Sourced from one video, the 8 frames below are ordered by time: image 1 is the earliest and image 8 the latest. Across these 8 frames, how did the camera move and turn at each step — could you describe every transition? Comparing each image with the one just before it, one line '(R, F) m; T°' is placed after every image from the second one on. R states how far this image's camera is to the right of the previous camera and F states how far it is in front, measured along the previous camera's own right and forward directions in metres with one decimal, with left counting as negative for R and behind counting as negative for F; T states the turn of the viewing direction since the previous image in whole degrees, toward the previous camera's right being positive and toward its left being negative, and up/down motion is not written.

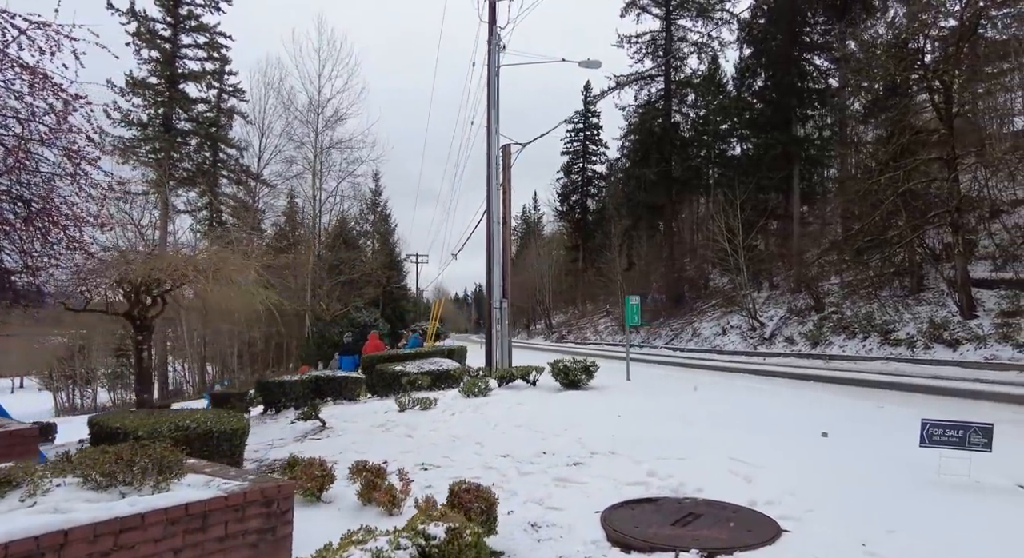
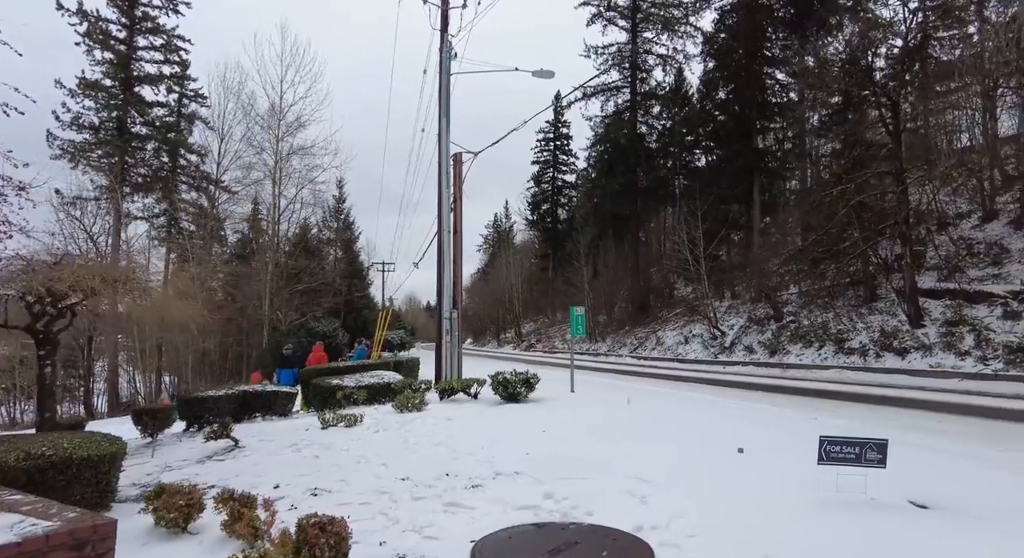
(+0.5, +0.1) m; +3°
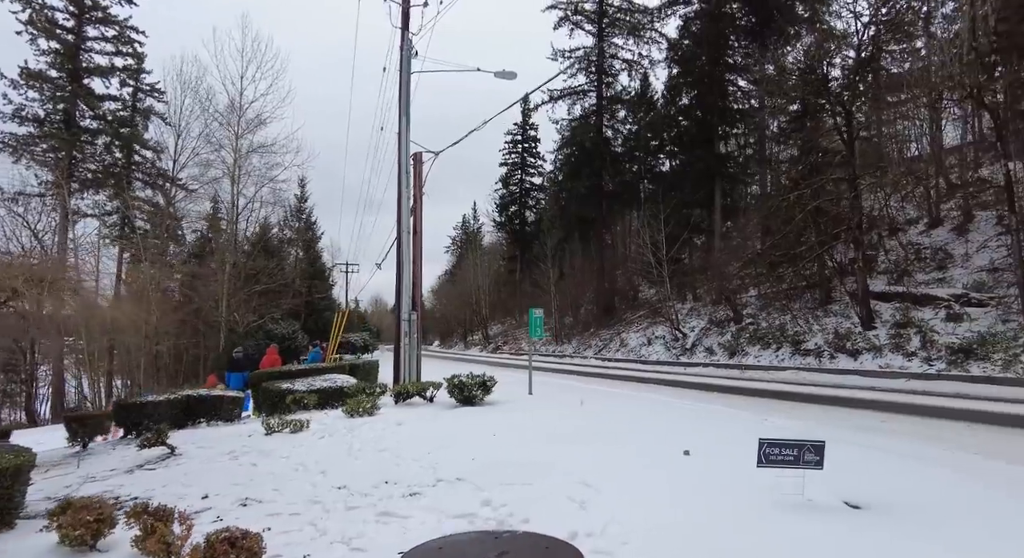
(+0.2, +0.1) m; +3°
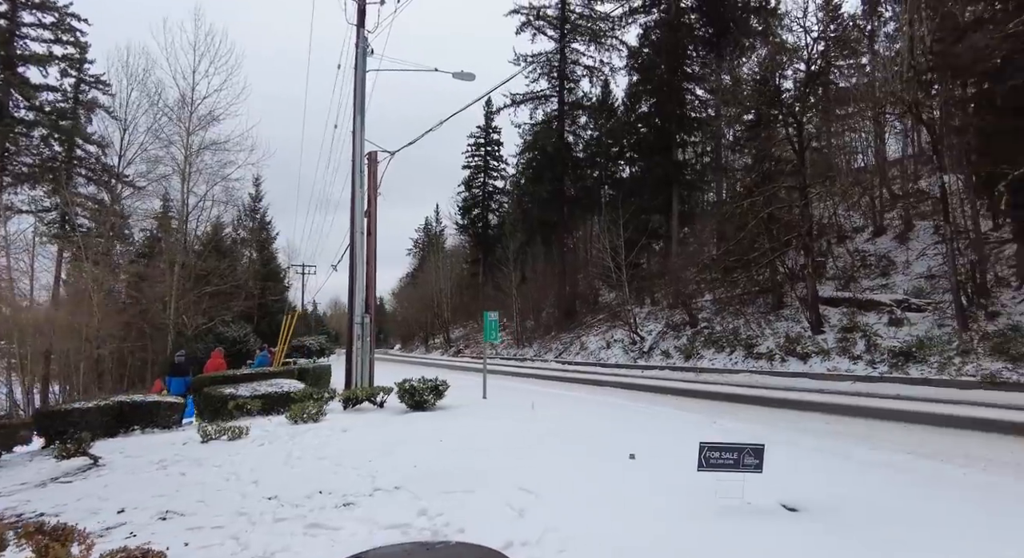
(+0.1, +0.1) m; +3°
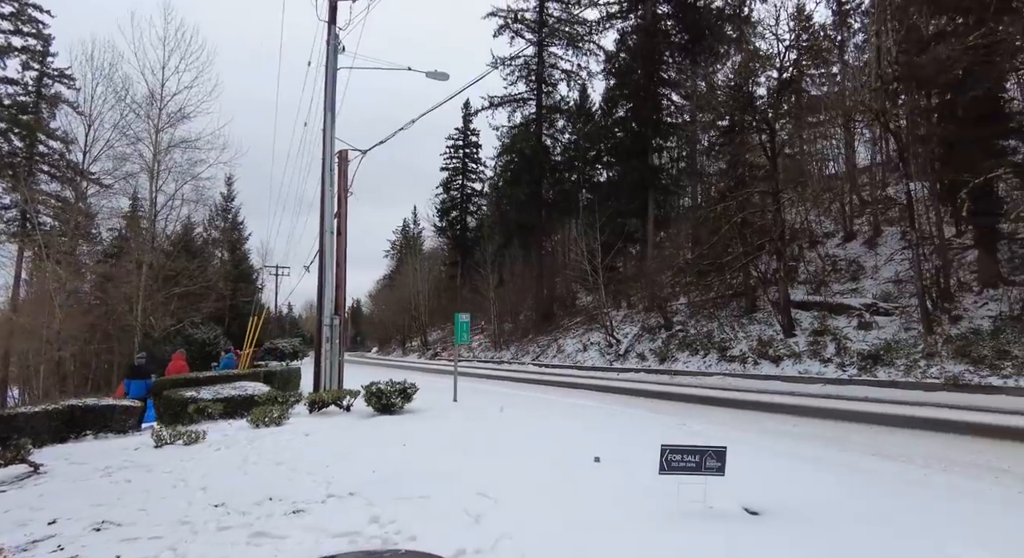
(+0.1, +0.1) m; +2°
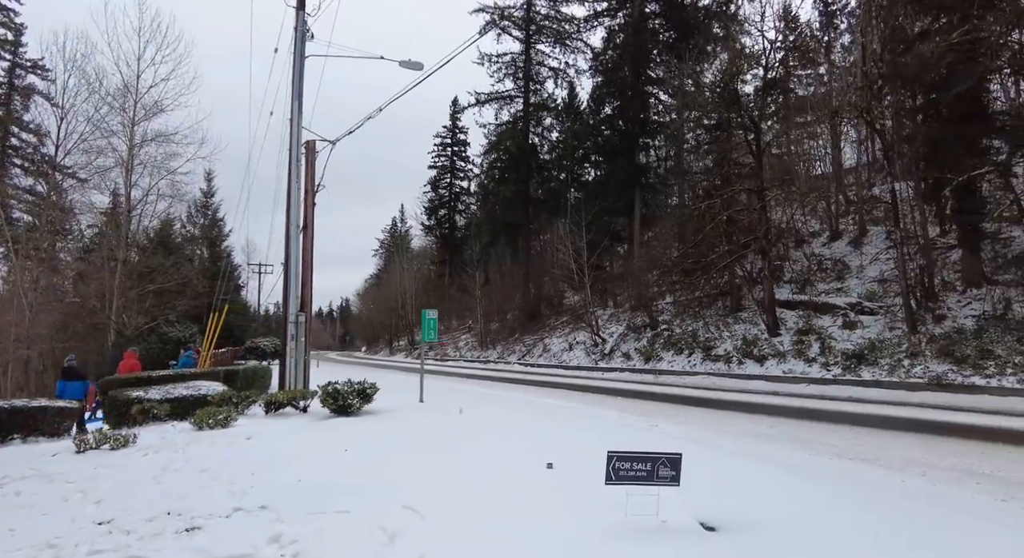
(+0.3, +0.4) m; +1°
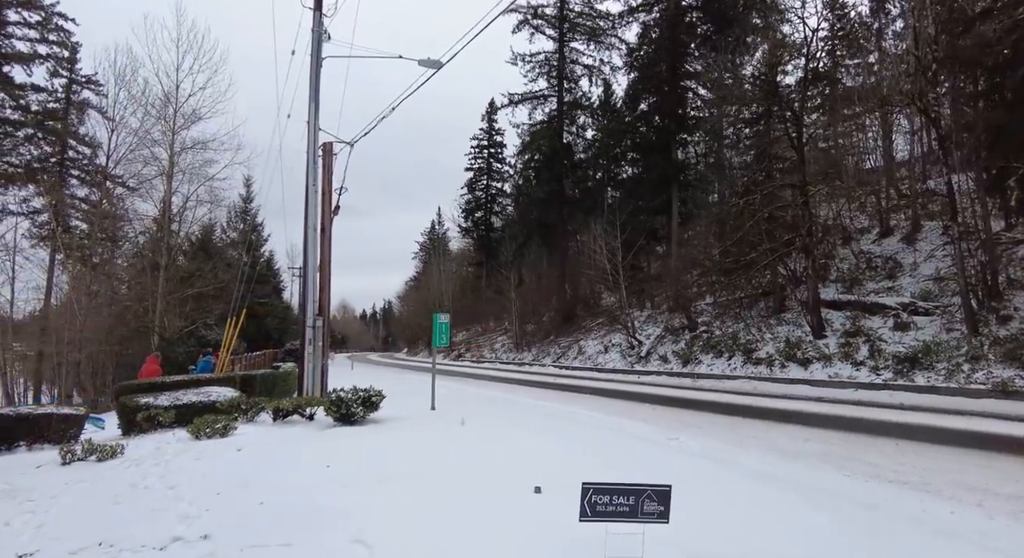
(+0.3, +0.6) m; -3°
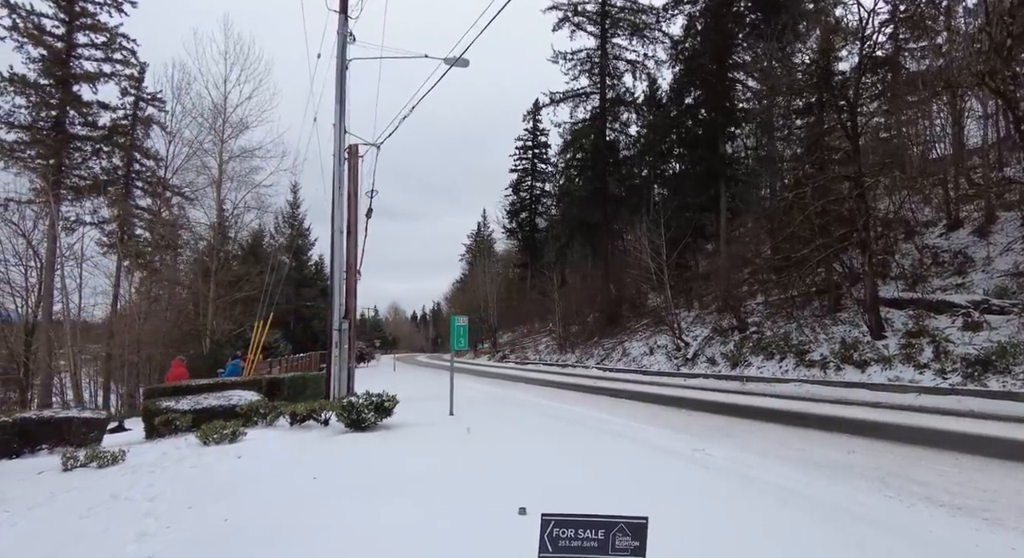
(+0.2, +0.5) m; -4°
